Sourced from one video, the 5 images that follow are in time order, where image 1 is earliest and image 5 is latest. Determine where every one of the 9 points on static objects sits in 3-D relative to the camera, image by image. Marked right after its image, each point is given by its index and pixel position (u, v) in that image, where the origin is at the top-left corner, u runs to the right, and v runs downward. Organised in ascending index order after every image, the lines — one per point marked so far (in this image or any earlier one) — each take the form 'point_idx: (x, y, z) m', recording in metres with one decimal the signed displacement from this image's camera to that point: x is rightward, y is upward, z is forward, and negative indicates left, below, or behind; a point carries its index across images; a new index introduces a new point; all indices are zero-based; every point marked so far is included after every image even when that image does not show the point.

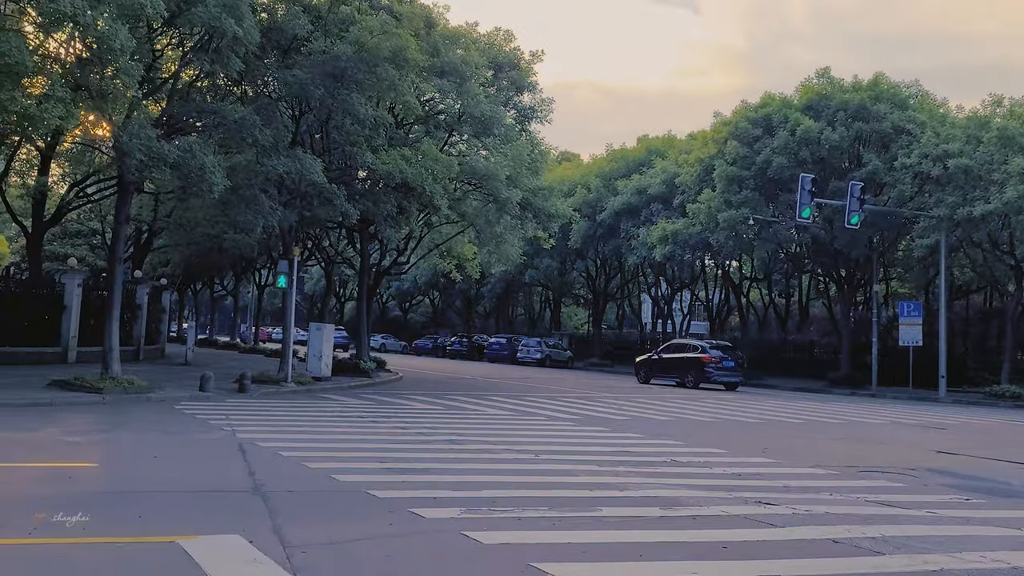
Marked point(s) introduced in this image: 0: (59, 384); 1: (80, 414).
0: (-8.0, -1.7, +17.9) m
1: (-6.4, -1.9, +14.9) m
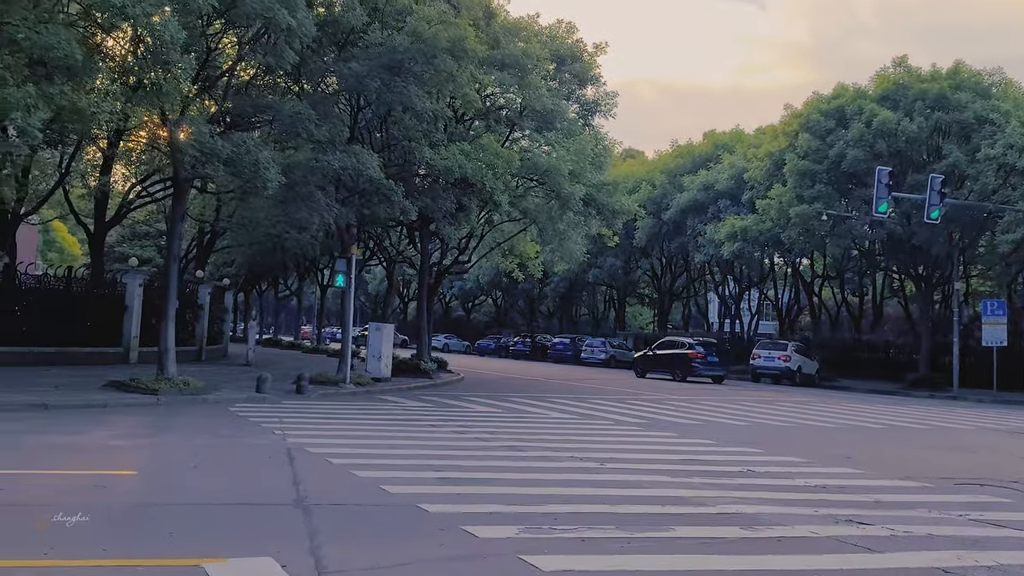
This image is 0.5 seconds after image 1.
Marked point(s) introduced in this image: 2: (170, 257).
0: (-6.9, -1.7, +17.7) m
1: (-5.5, -1.8, +14.6) m
2: (-6.1, +0.5, +18.0) m
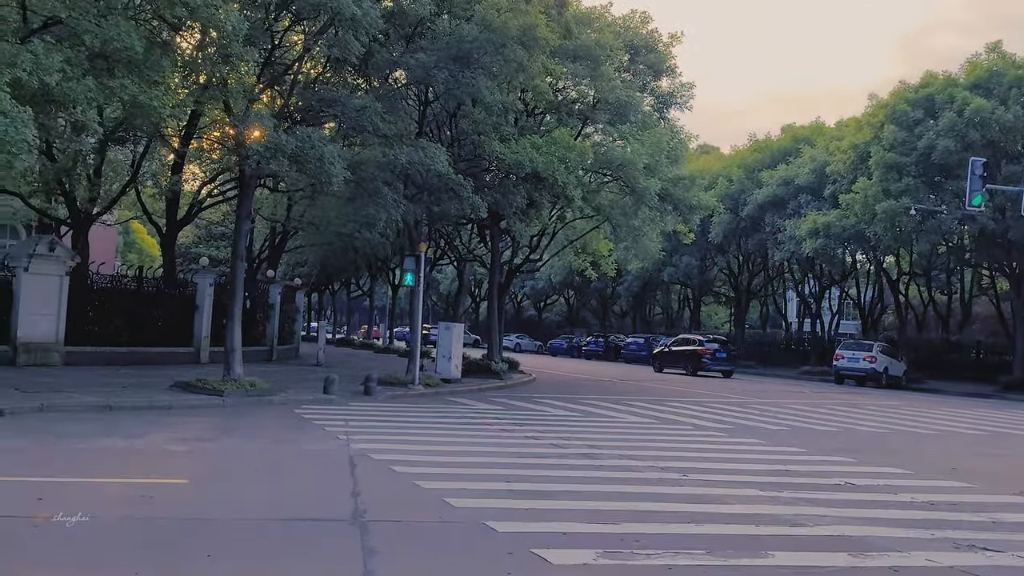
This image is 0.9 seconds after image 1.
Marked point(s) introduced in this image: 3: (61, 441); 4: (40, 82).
0: (-5.7, -1.7, +17.4) m
1: (-4.4, -1.8, +14.2) m
2: (-4.8, +0.6, +17.7) m
3: (-4.9, -1.7, +11.0) m
4: (-5.6, +2.5, +12.1) m
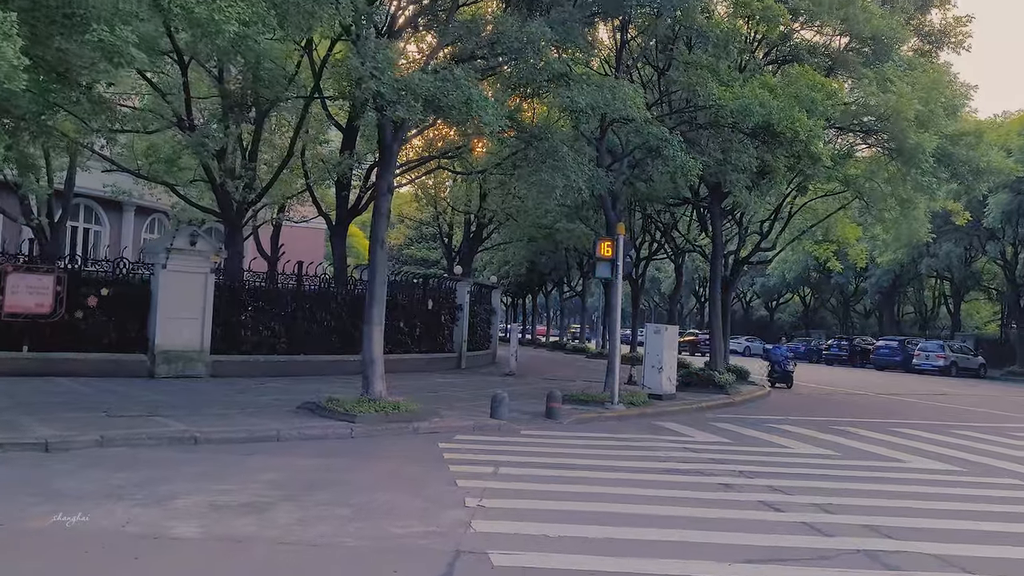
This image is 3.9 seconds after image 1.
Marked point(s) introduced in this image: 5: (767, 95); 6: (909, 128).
0: (-2.7, -1.6, +13.7) m
1: (-2.2, -1.7, +10.4) m
2: (-1.9, +0.6, +13.8) m
3: (-3.4, -1.6, +7.3) m
4: (-3.9, +2.5, +8.6) m
5: (+3.9, +3.0, +15.5) m
6: (+7.0, +2.8, +18.0) m
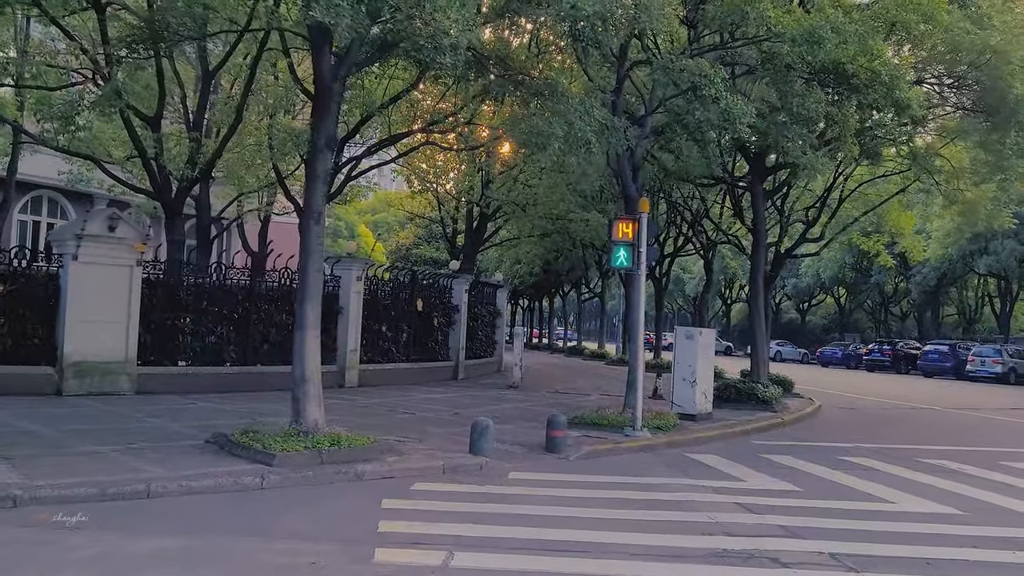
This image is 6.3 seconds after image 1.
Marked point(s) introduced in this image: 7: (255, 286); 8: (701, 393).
0: (-2.9, -1.5, +10.1) m
1: (-2.4, -1.6, +6.7) m
2: (-2.0, +0.7, +10.2) m
3: (-3.7, -1.5, +3.7) m
4: (-4.2, +2.6, +5.0) m
5: (+3.8, +3.1, +11.8) m
6: (+6.9, +2.9, +14.1) m
7: (-4.4, +0.1, +17.5) m
8: (+2.9, -1.6, +15.6) m
